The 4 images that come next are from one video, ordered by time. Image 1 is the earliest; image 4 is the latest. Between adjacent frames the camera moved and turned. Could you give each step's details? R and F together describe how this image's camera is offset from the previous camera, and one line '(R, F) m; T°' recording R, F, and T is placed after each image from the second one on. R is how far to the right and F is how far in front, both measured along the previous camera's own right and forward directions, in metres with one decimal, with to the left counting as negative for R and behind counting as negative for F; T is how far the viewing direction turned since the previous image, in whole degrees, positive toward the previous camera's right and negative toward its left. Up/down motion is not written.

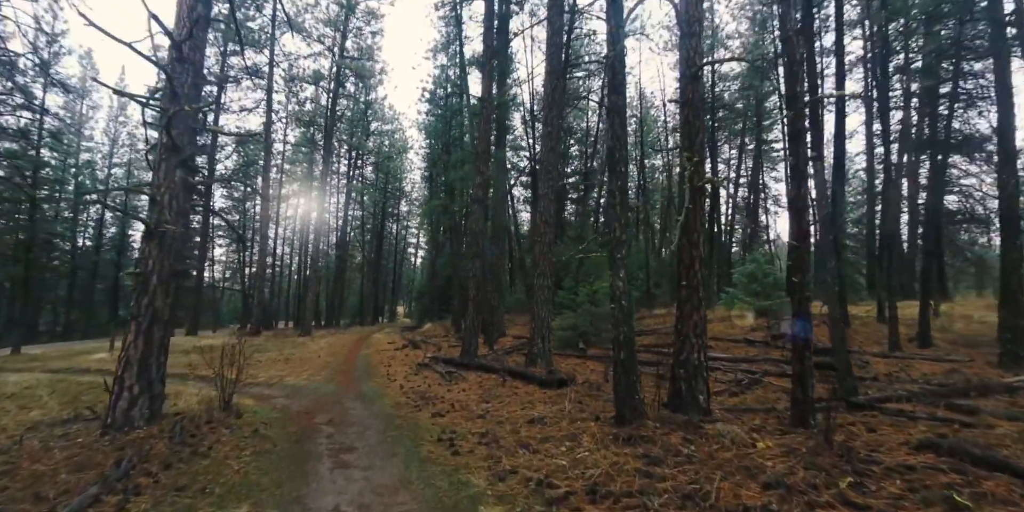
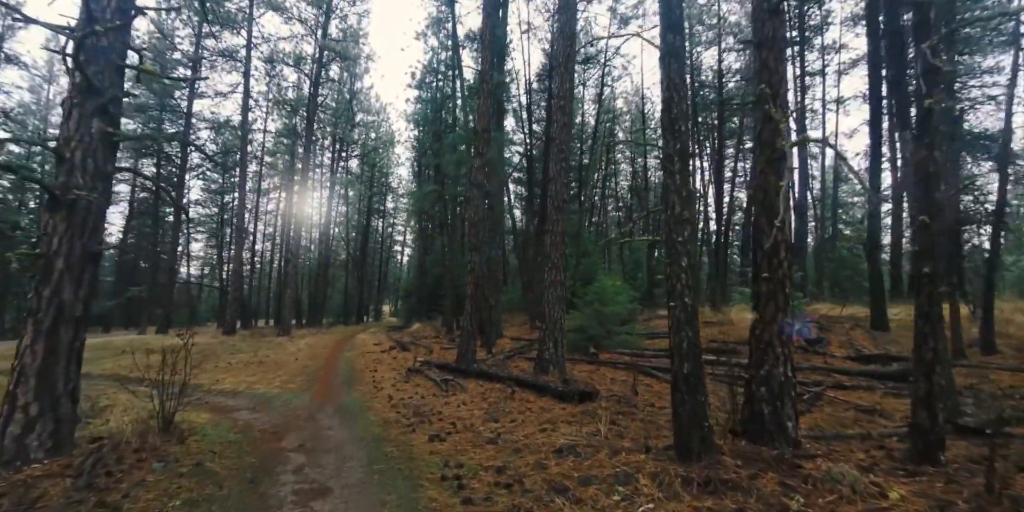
(-0.4, +1.3) m; +2°
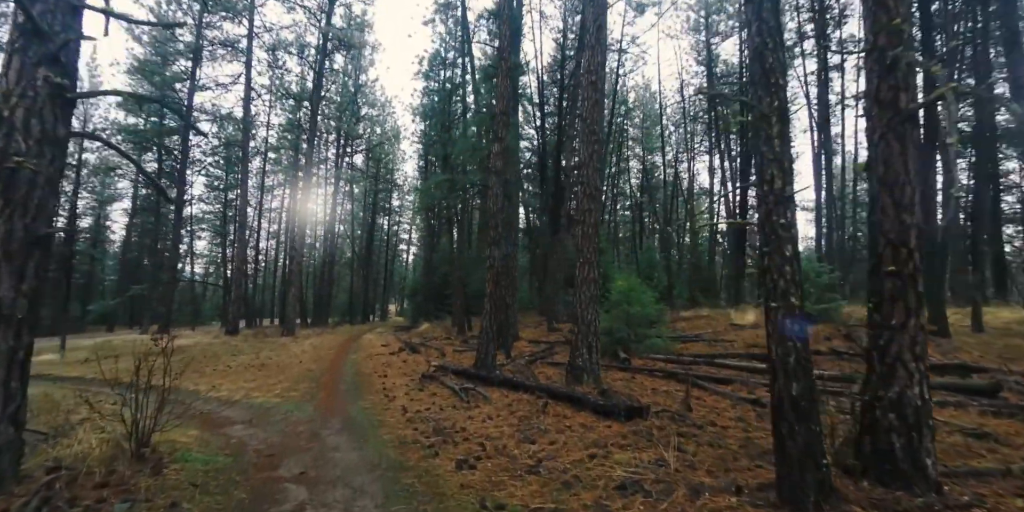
(-0.4, +0.9) m; -1°
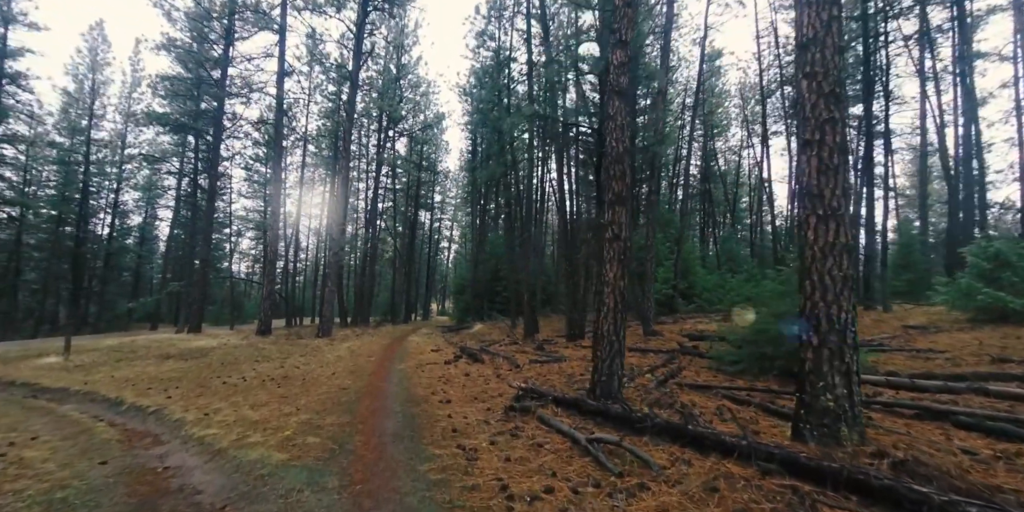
(-1.3, +3.1) m; -5°
